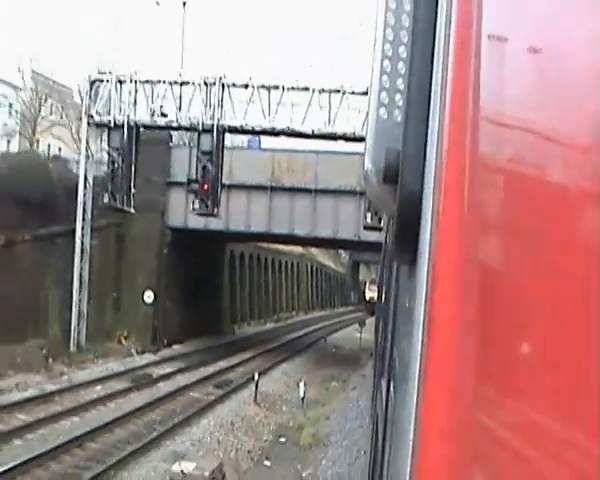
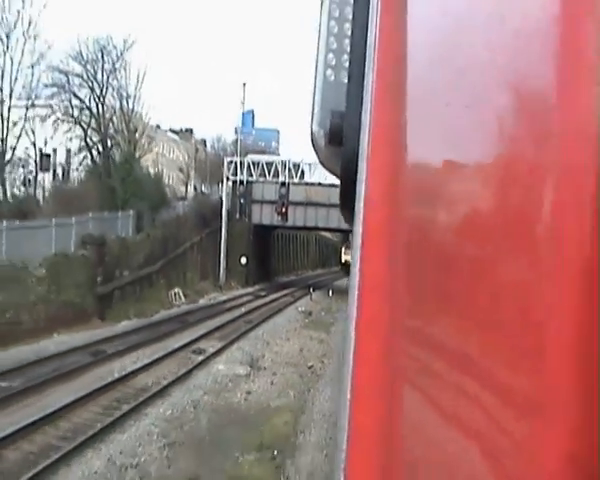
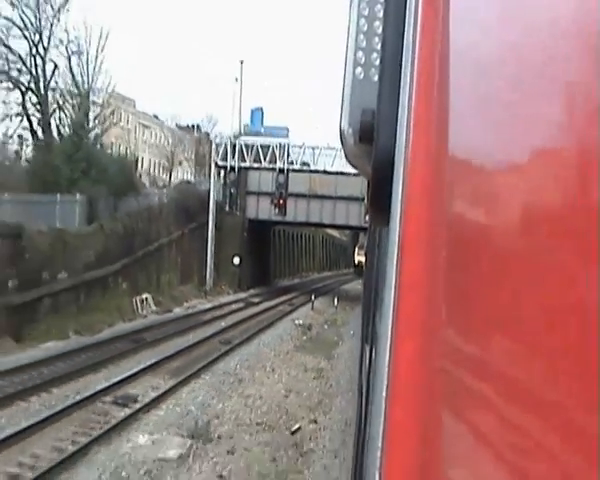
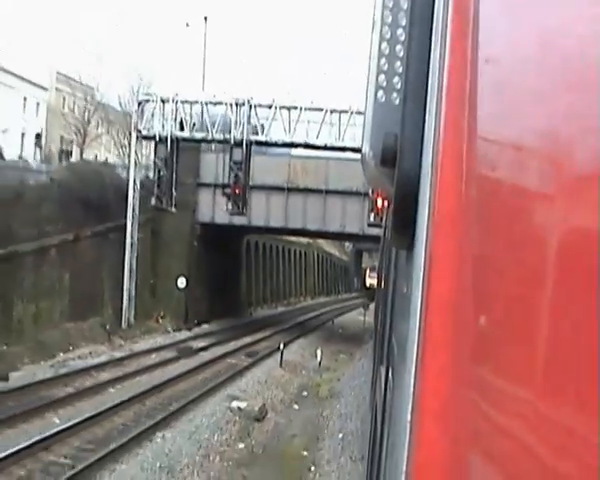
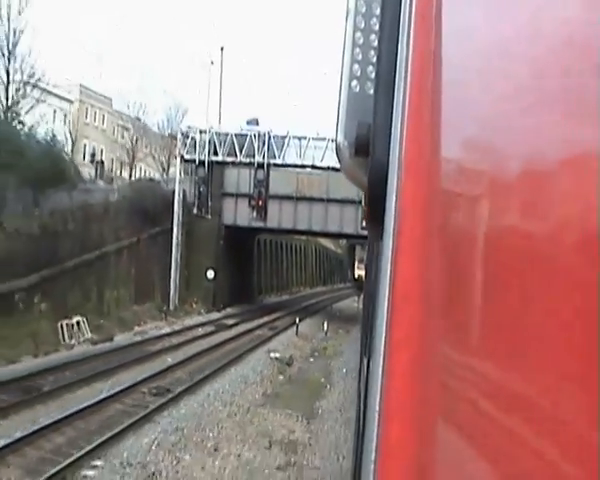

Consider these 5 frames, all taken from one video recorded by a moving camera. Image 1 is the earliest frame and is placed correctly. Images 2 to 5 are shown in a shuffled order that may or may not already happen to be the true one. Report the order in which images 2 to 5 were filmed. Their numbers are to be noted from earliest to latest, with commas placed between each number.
4, 5, 3, 2
